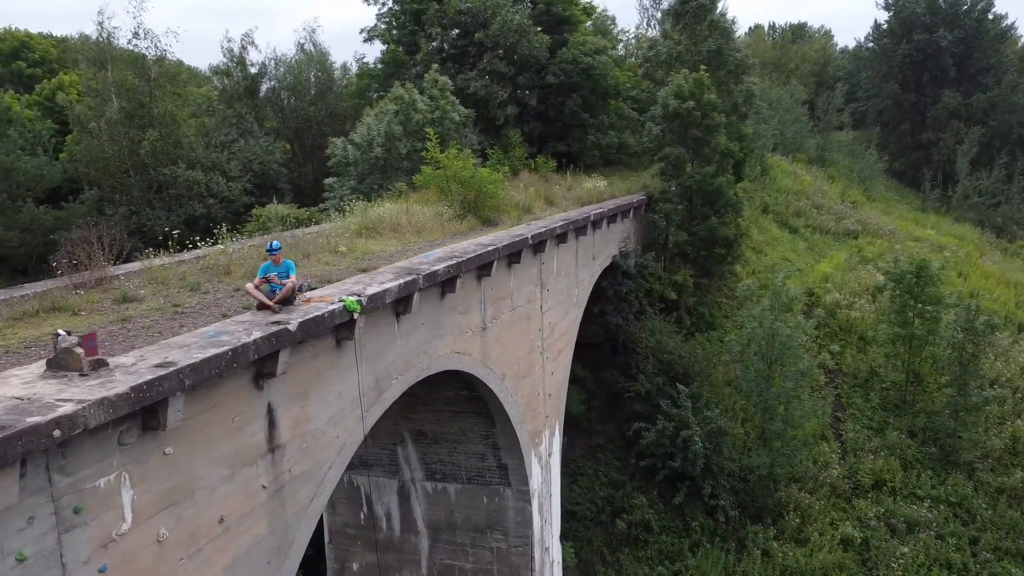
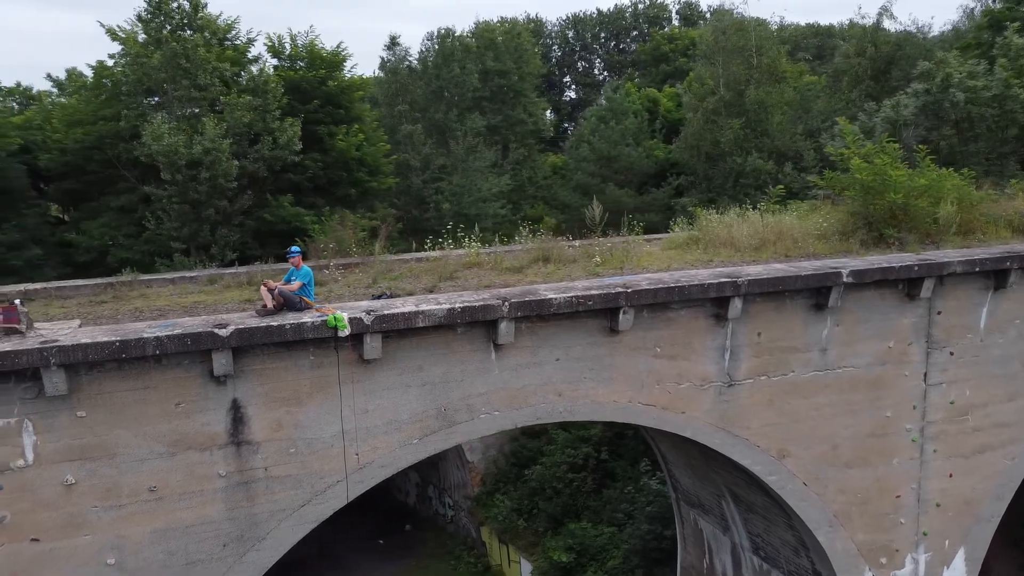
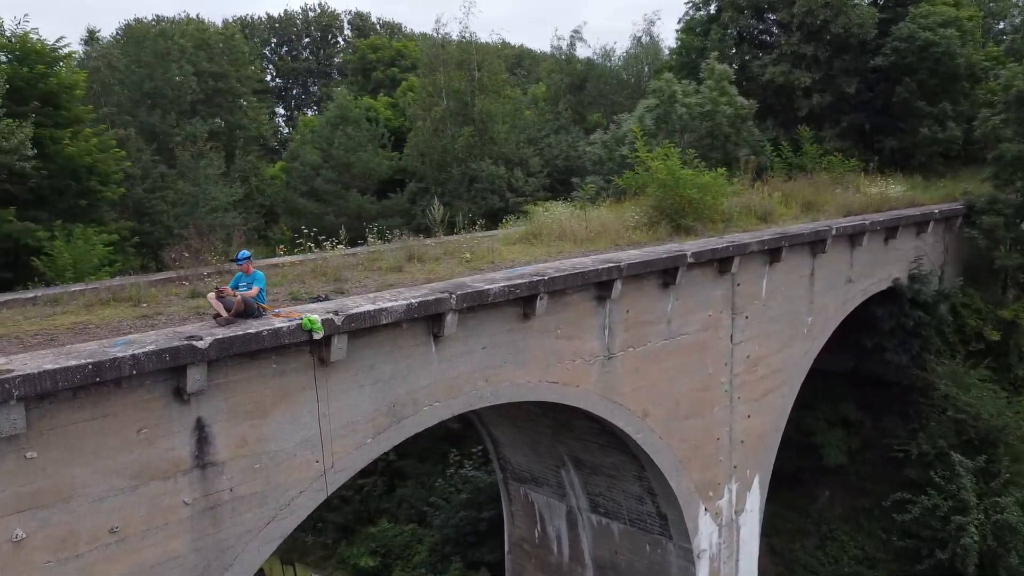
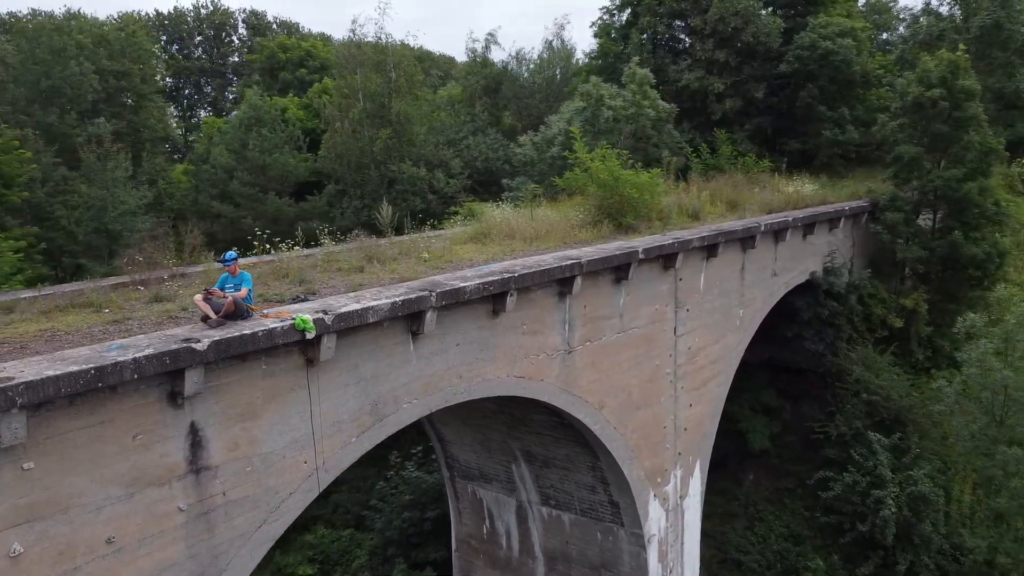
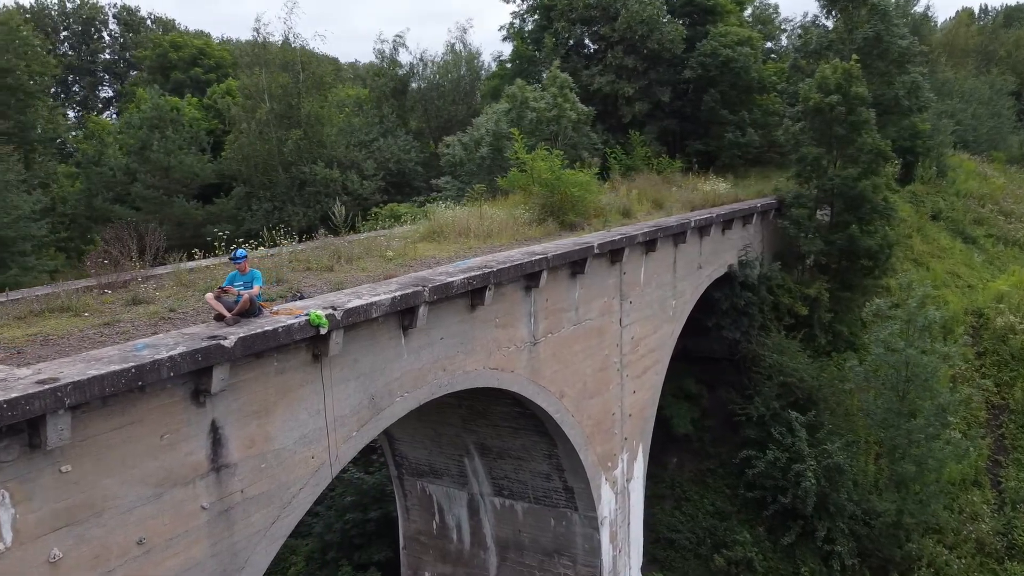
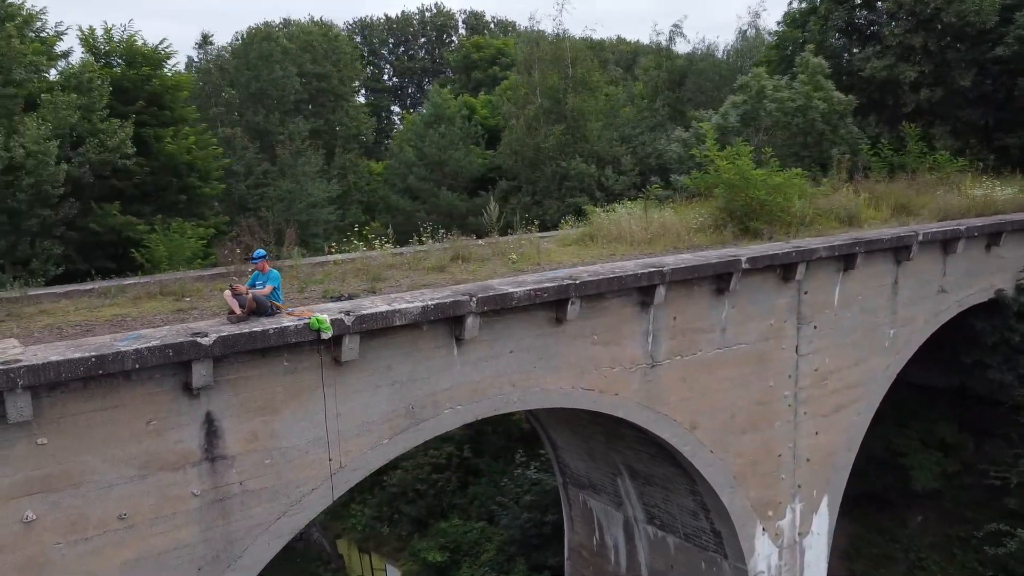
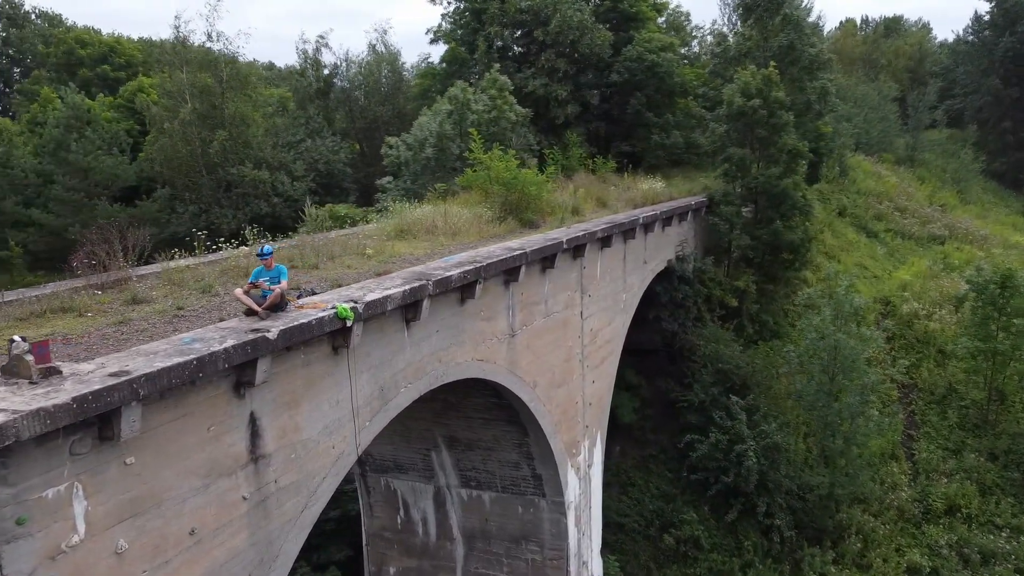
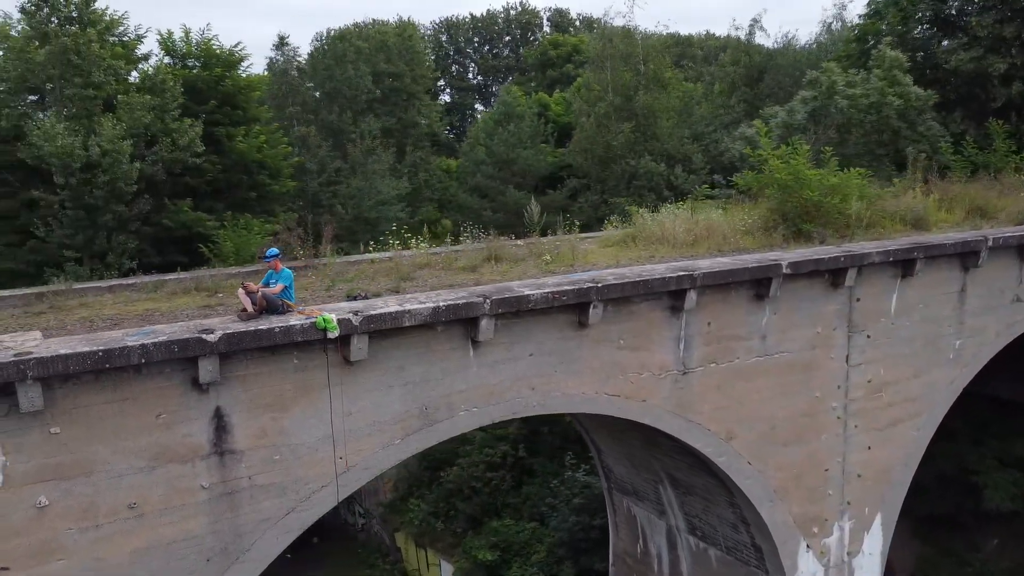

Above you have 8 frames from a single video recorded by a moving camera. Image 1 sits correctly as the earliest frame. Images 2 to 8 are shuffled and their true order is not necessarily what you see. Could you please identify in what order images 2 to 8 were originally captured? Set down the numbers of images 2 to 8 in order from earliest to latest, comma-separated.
7, 5, 4, 3, 6, 8, 2
